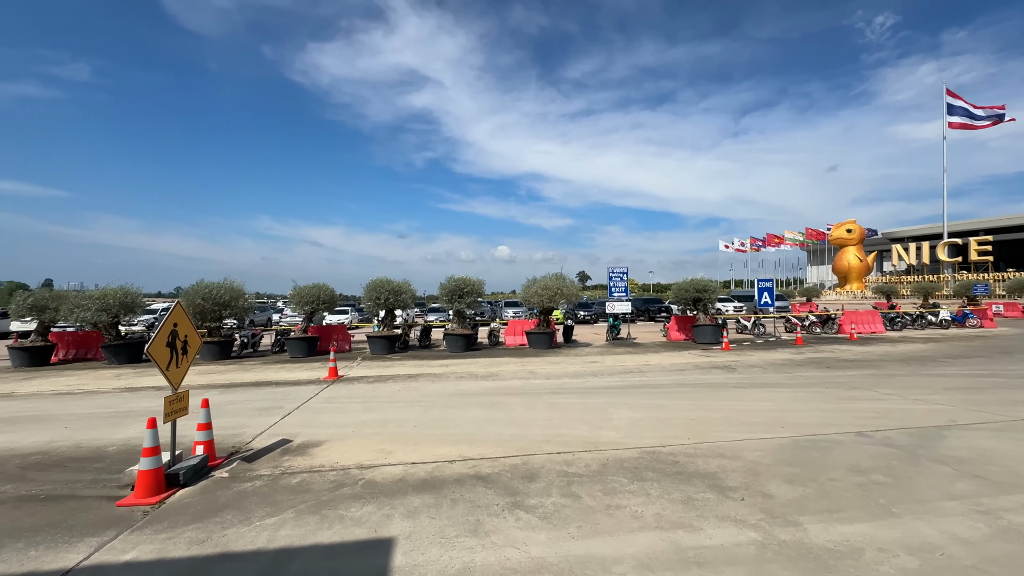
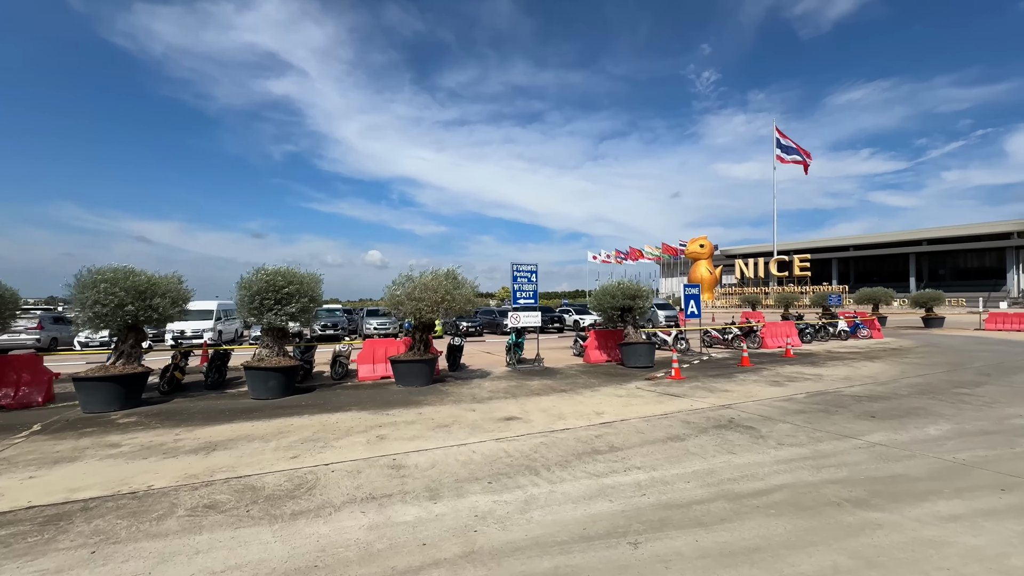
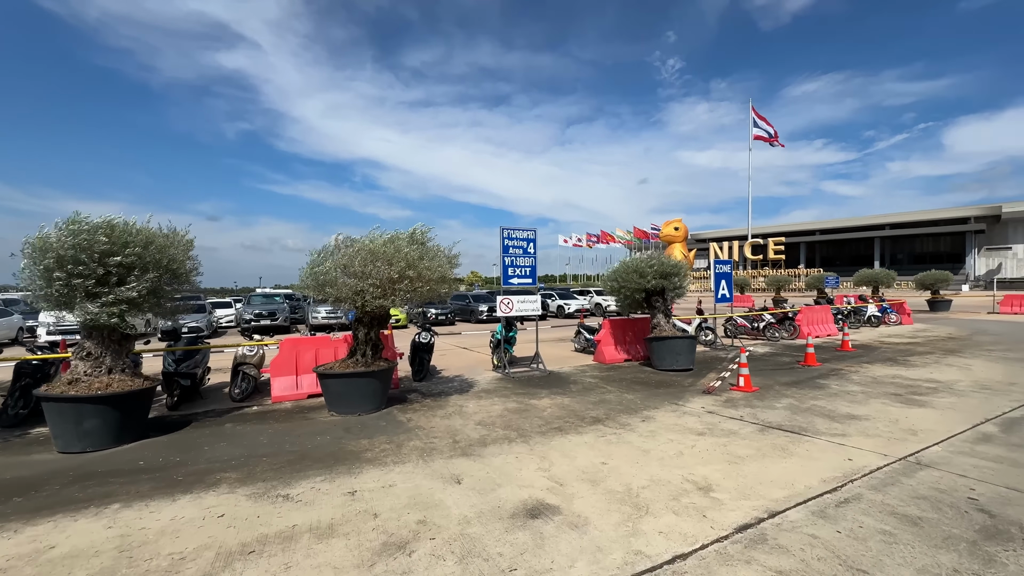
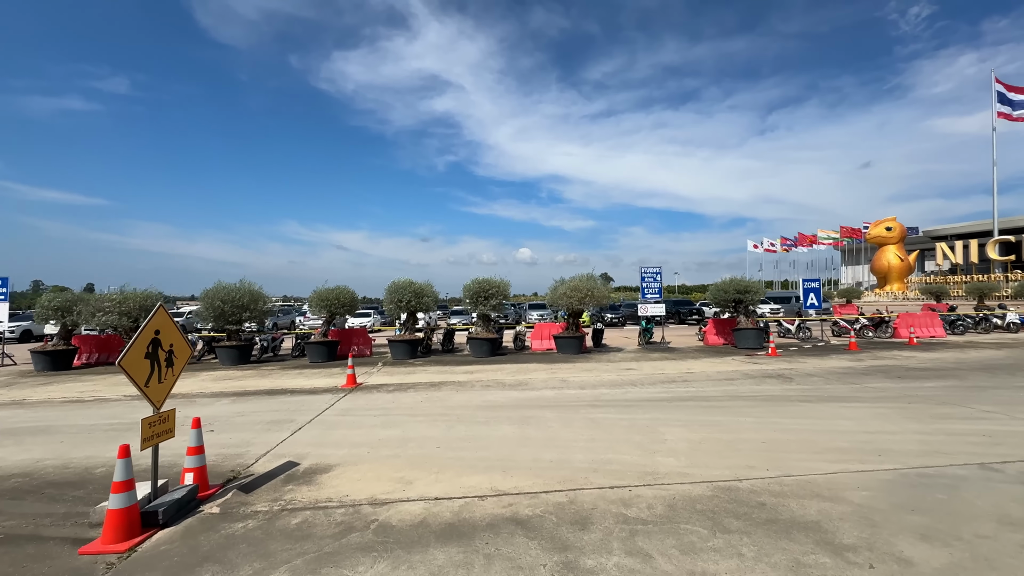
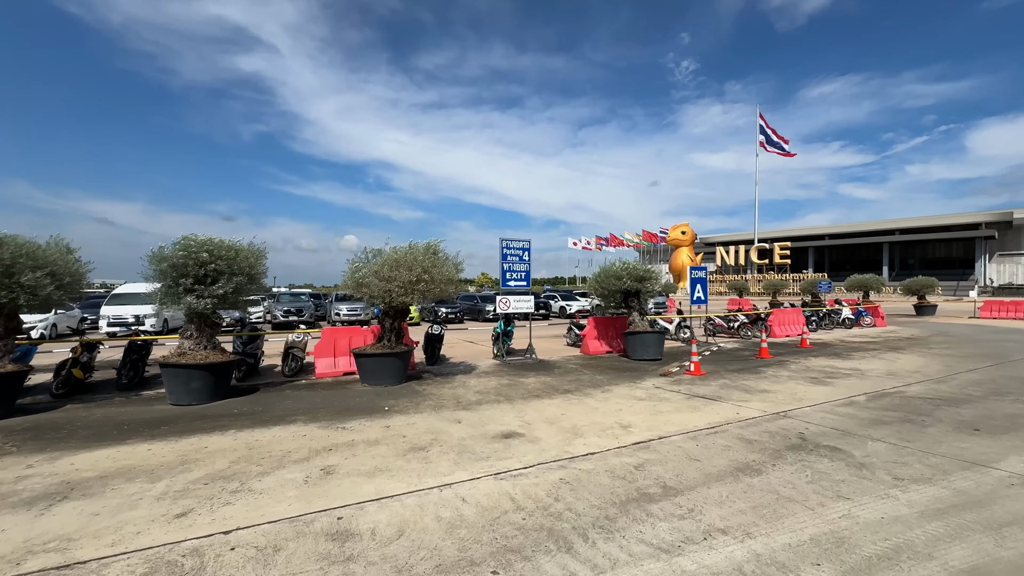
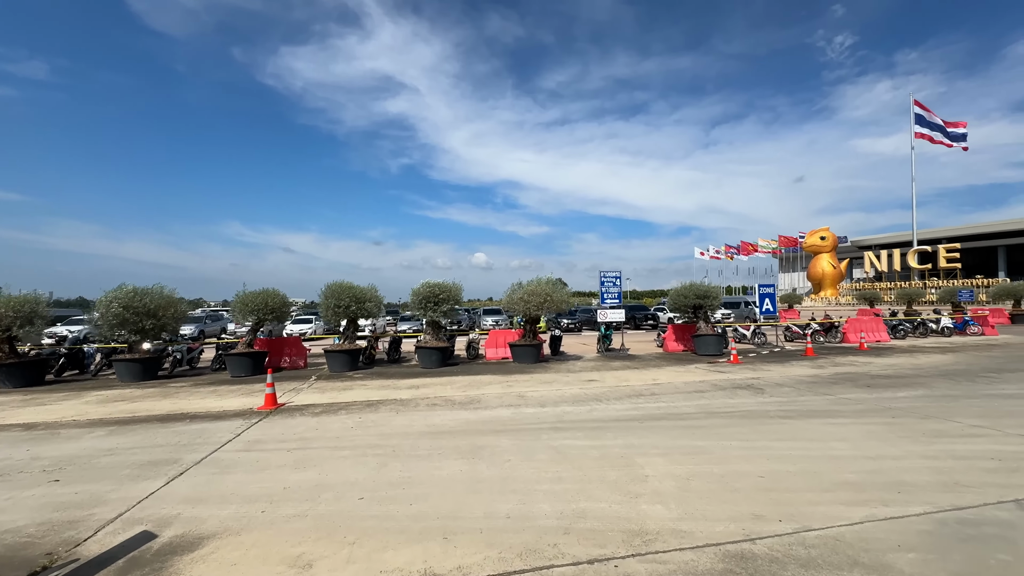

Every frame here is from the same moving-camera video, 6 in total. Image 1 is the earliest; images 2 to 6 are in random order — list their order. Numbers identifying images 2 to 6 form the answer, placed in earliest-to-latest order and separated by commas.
4, 6, 2, 5, 3
